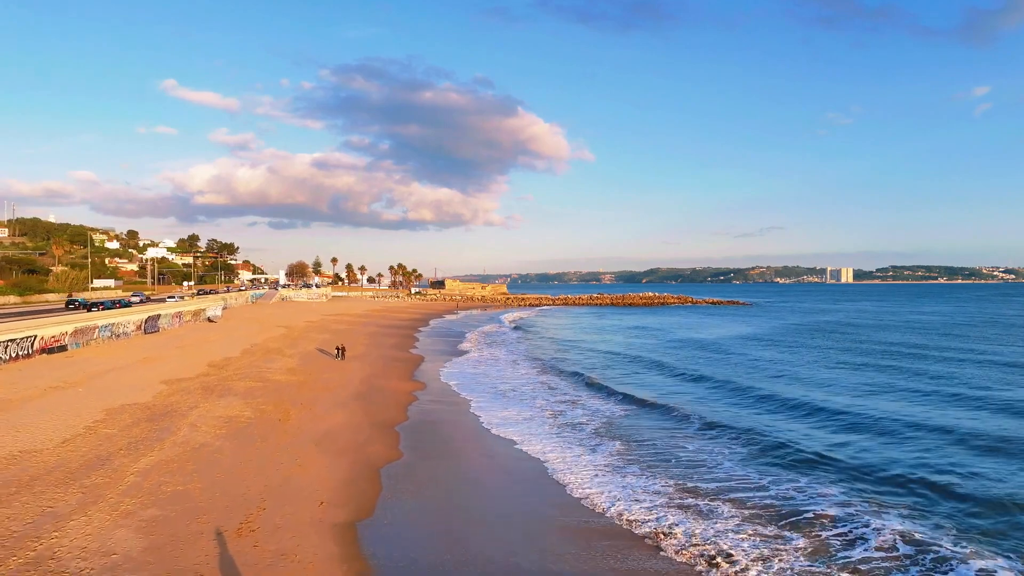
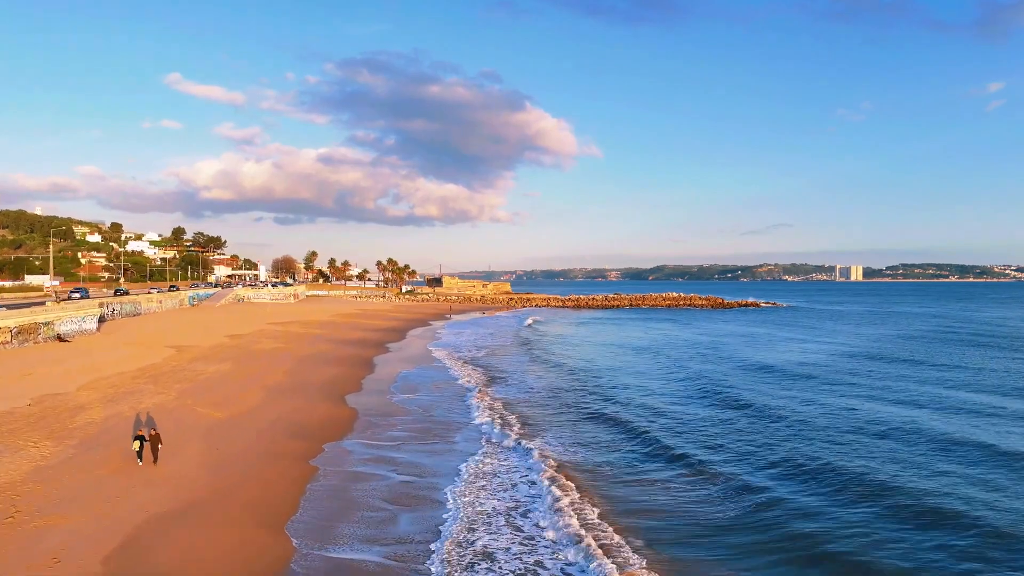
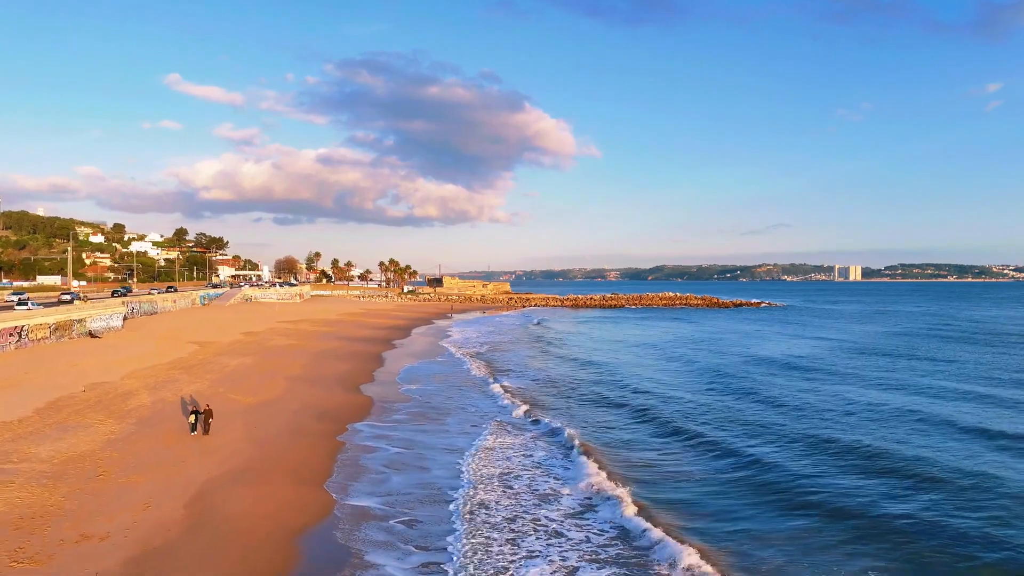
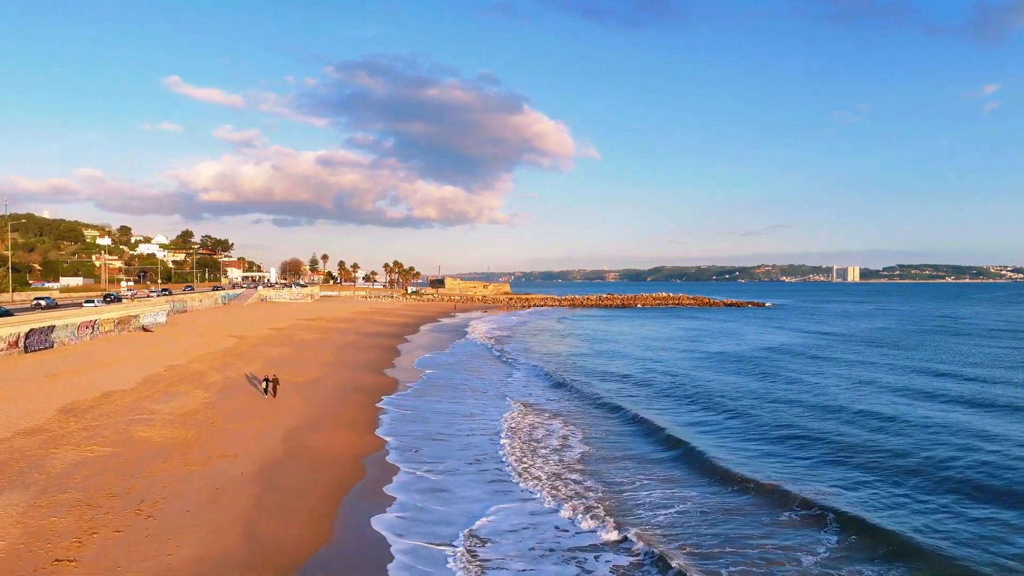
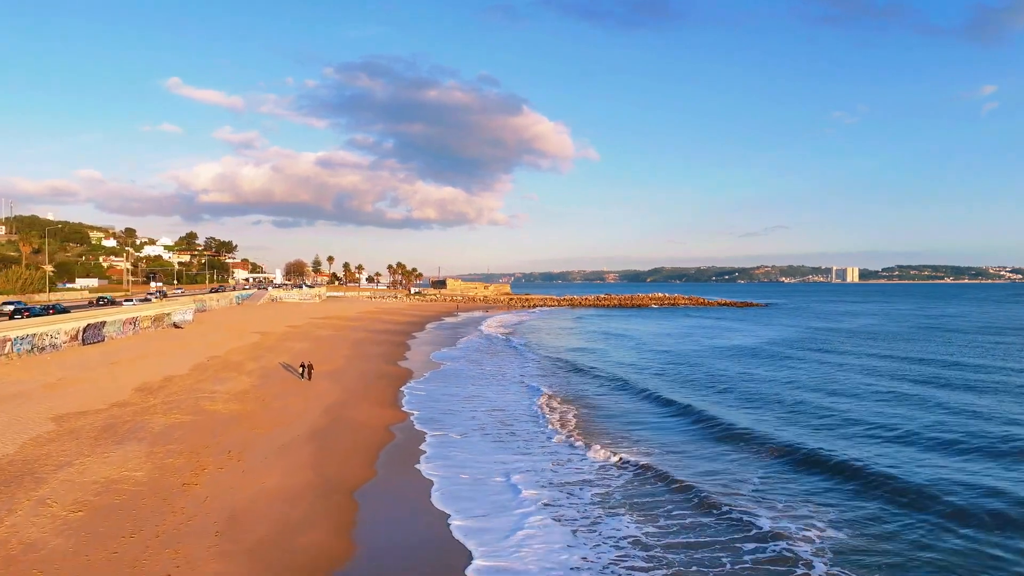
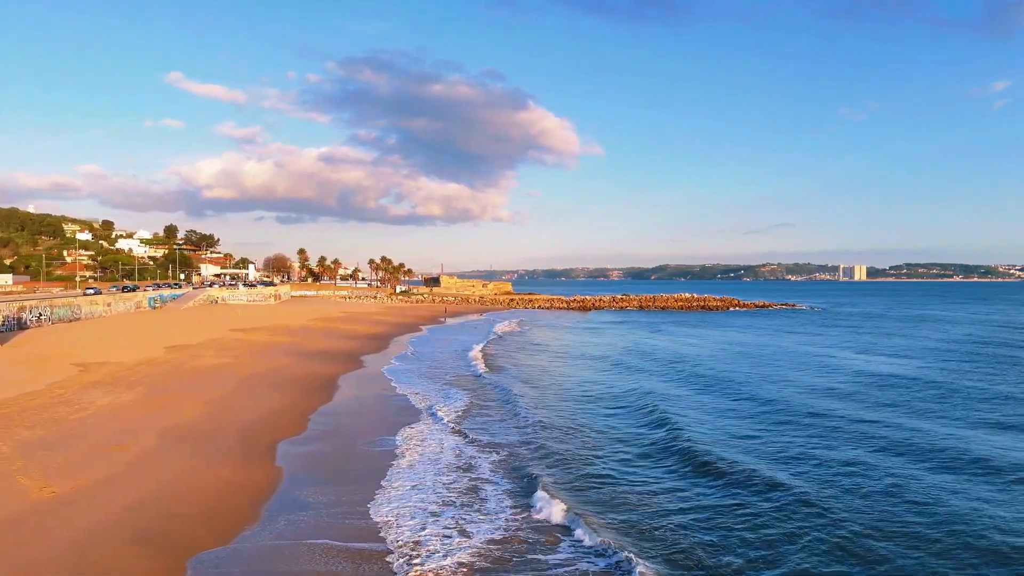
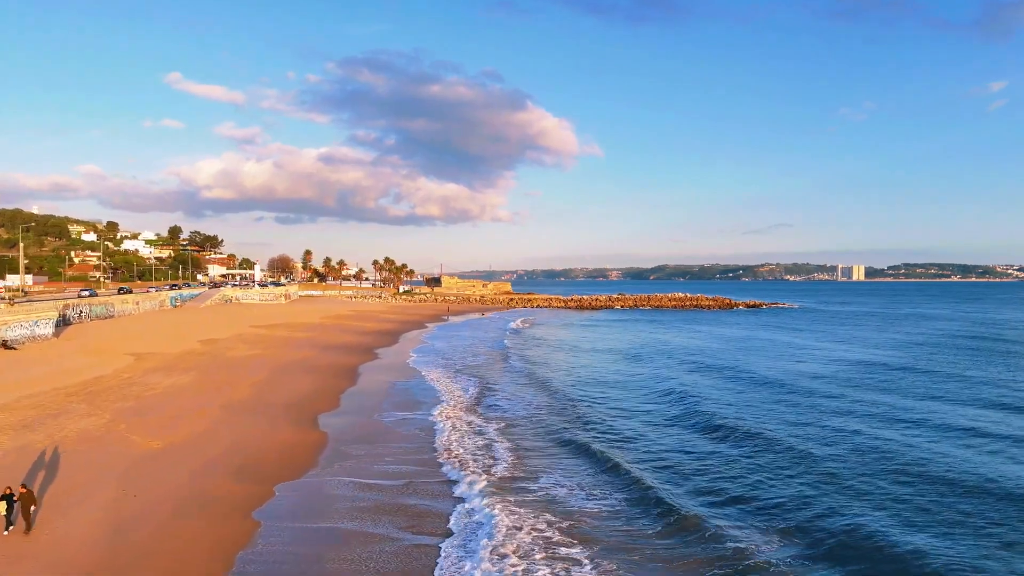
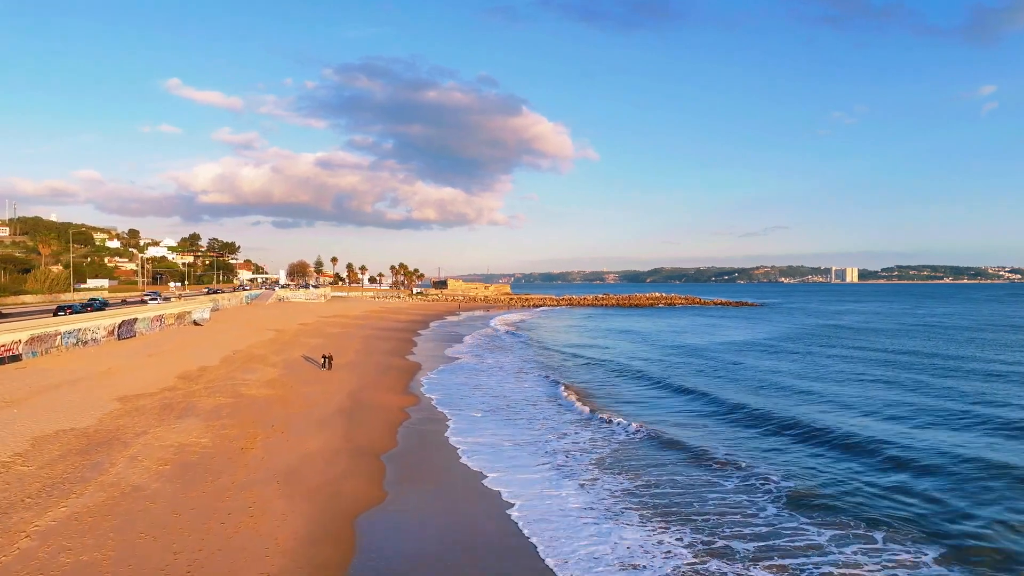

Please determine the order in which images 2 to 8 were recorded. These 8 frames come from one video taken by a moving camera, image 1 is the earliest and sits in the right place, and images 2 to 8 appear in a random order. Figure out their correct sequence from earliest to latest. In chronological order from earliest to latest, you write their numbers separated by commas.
8, 5, 4, 3, 2, 7, 6
